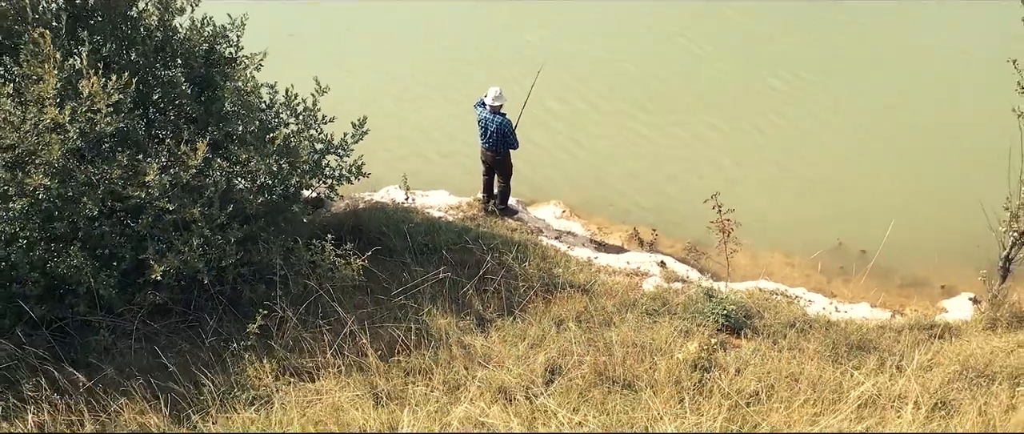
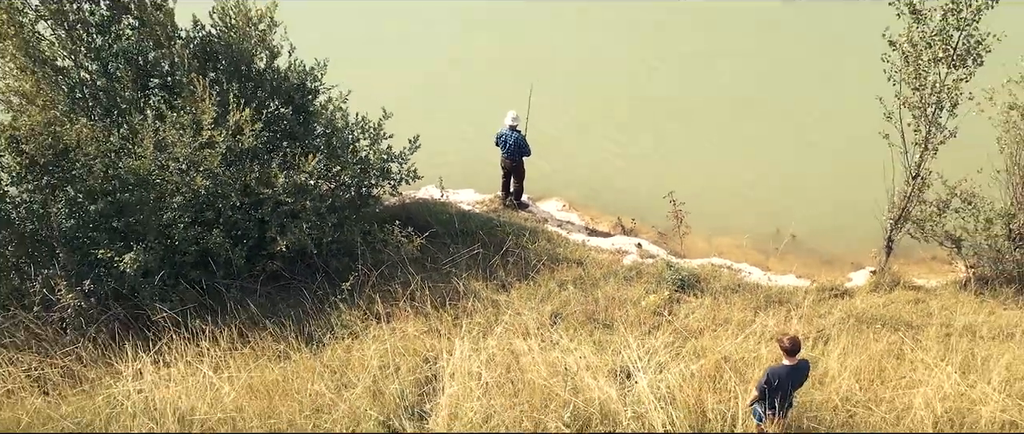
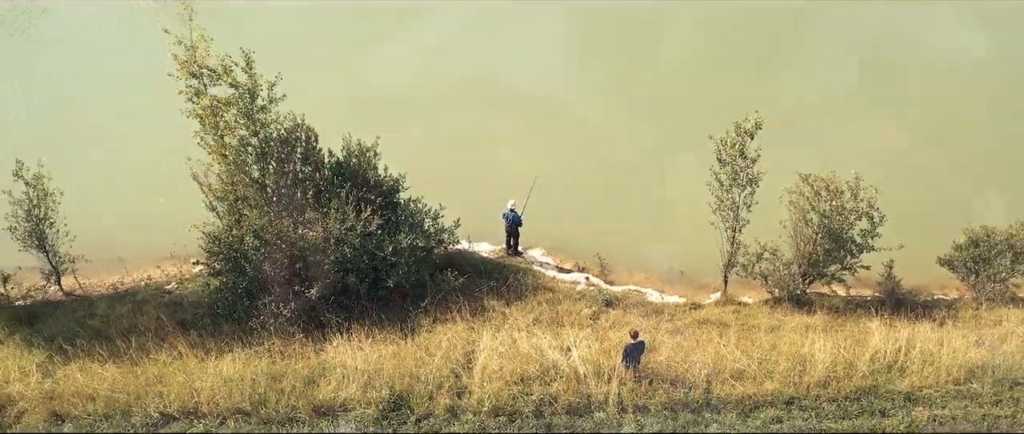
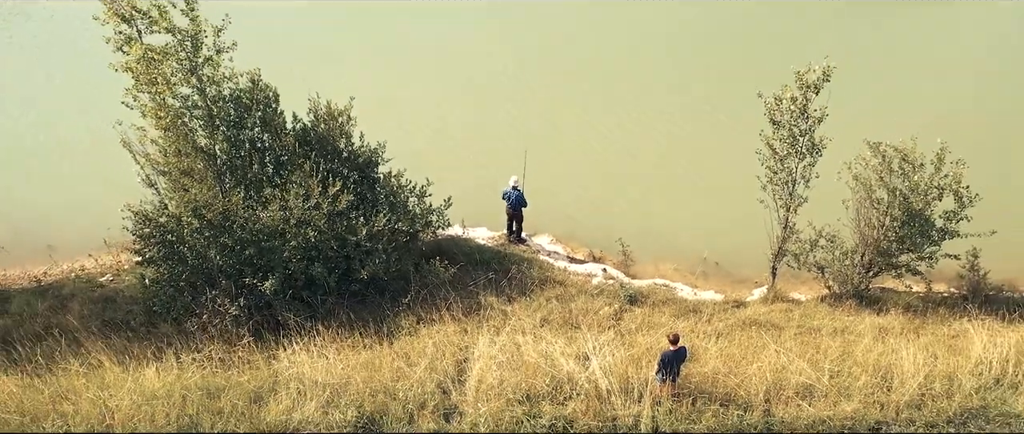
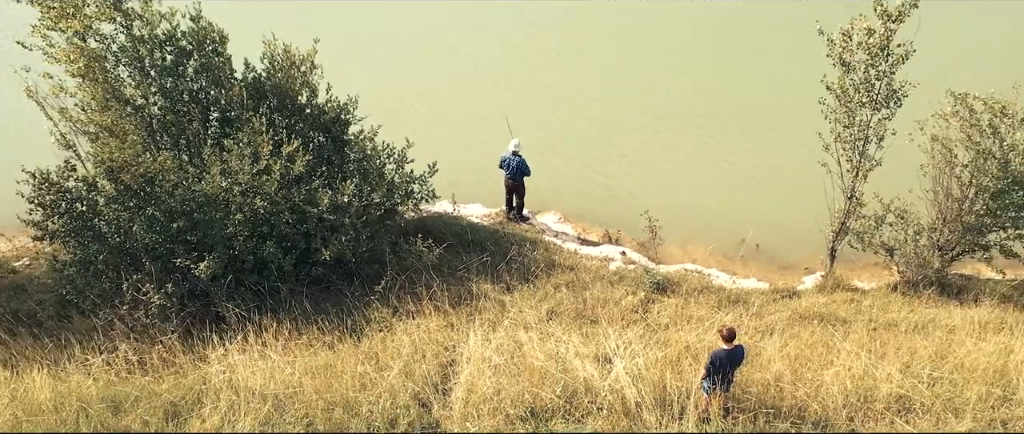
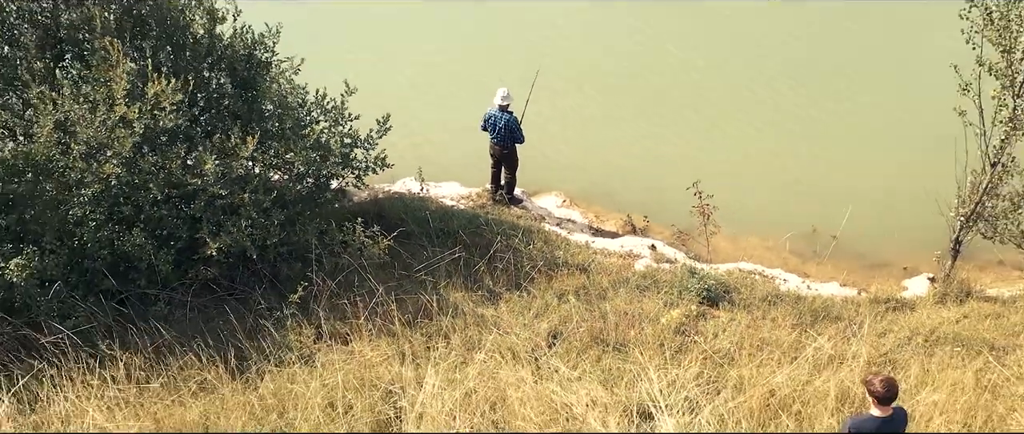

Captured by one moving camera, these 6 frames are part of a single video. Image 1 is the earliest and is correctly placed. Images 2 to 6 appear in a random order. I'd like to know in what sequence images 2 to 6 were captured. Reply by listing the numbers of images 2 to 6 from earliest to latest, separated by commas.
6, 2, 5, 4, 3
